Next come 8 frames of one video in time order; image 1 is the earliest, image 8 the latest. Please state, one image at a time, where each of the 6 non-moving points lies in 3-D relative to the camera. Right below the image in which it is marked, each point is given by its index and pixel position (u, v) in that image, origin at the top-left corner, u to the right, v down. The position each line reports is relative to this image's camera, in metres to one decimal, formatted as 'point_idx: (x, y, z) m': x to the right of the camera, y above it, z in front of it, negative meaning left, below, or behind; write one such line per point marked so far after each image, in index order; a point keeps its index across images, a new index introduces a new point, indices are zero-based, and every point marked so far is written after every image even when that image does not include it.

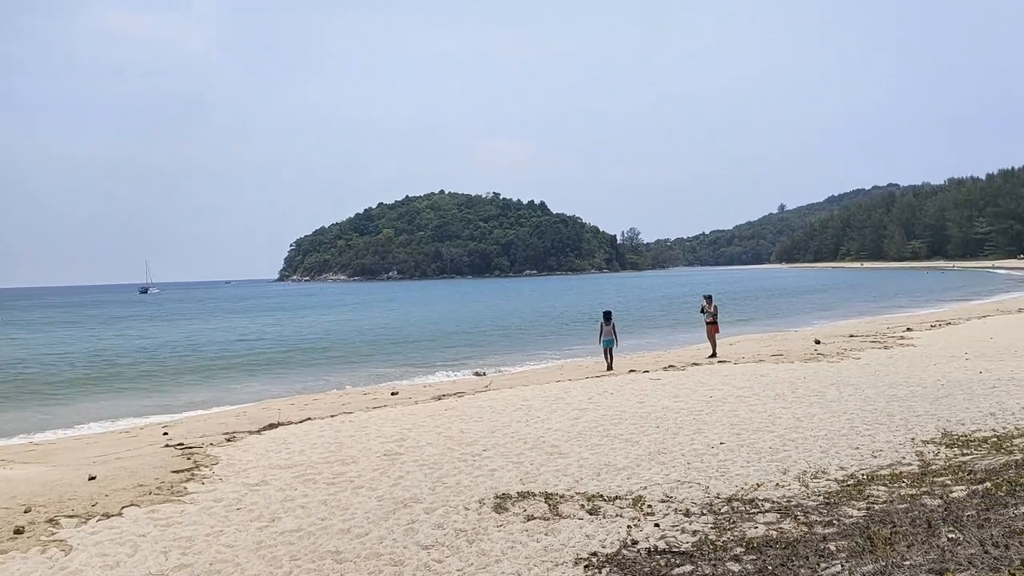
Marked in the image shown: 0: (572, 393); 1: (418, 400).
0: (+1.1, -2.0, +12.9) m
1: (-2.2, -2.6, +16.2) m
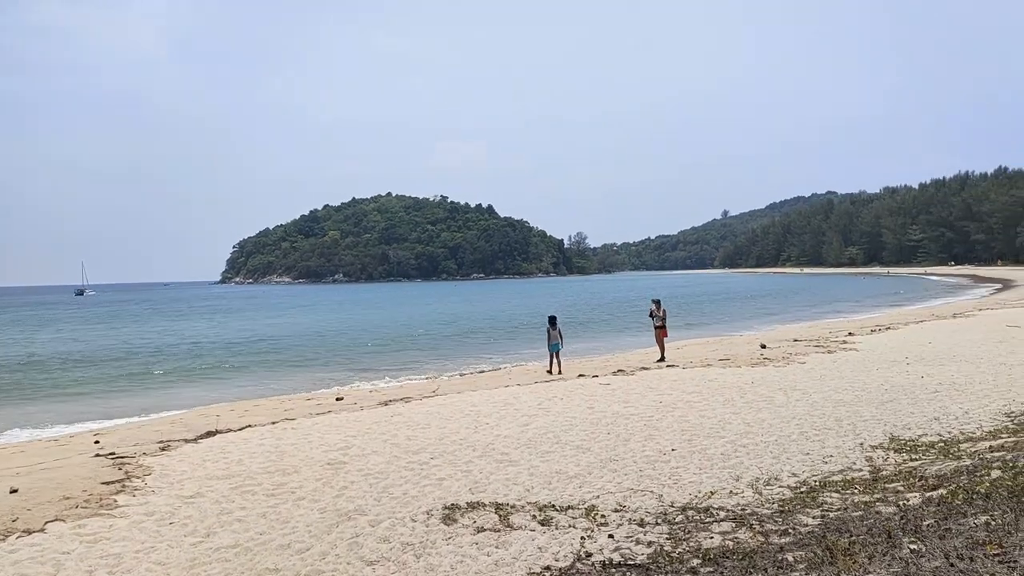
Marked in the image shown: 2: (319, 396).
0: (+0.2, -2.1, +12.7) m
1: (-3.4, -2.7, +15.7) m
2: (-5.5, -3.1, +19.3) m
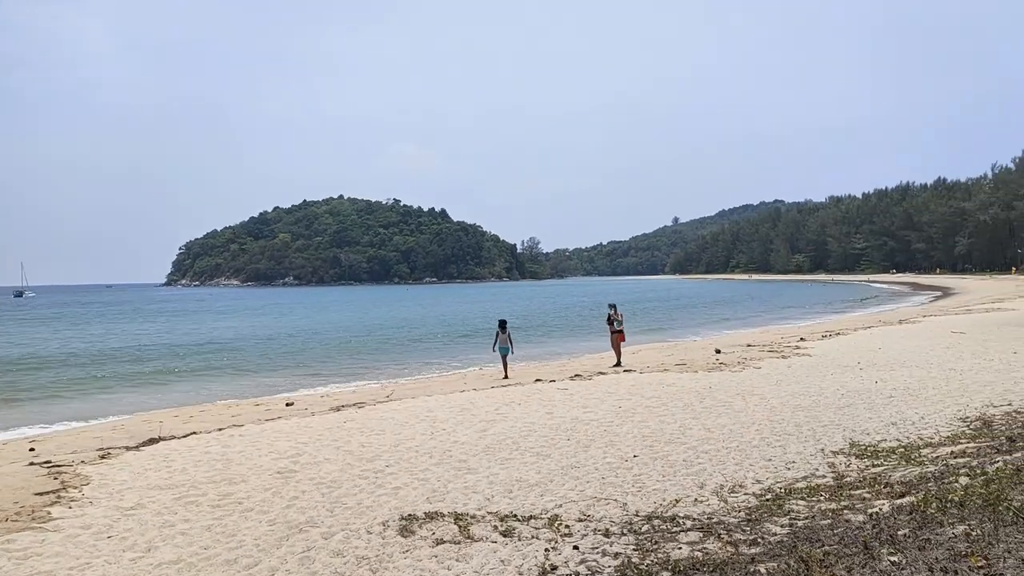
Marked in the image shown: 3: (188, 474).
0: (-0.6, -2.1, +12.5) m
1: (-4.4, -2.7, +15.2) m
2: (-6.6, -3.1, +18.6) m
3: (-4.6, -2.7, +9.7) m
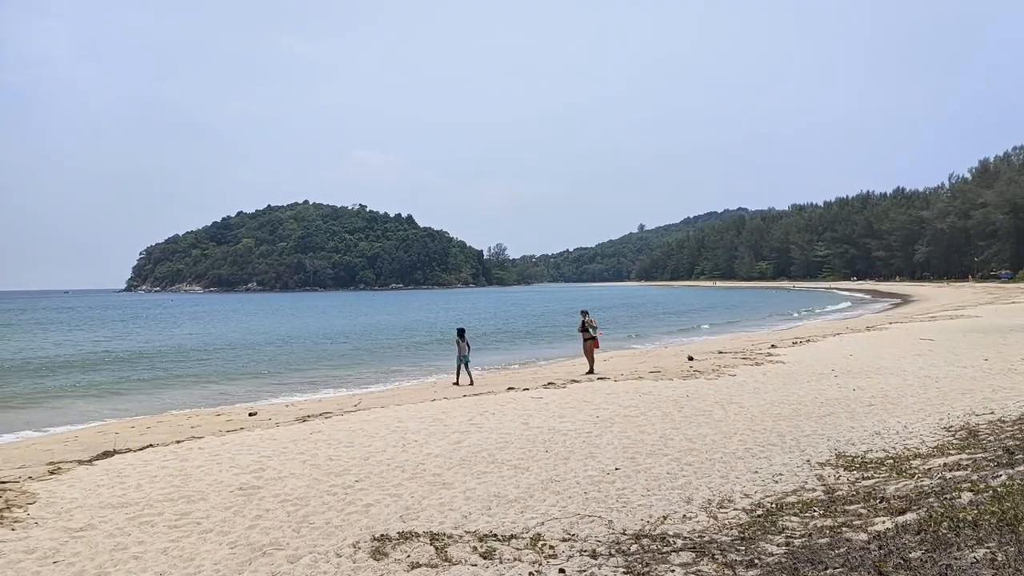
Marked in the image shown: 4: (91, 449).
0: (-1.0, -2.2, +12.1) m
1: (-4.9, -2.9, +14.6) m
2: (-7.4, -3.2, +18.0) m
3: (-4.9, -2.7, +9.1) m
4: (-8.2, -3.1, +13.2) m
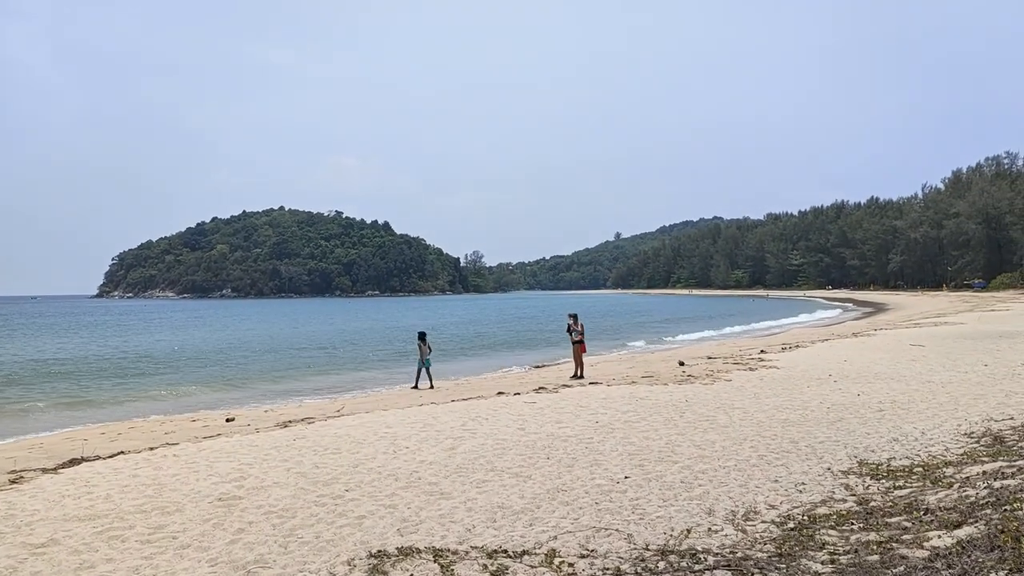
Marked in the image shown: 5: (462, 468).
0: (-1.1, -2.2, +11.5) m
1: (-5.1, -2.8, +13.9) m
2: (-7.7, -3.2, +17.2) m
3: (-5.0, -2.6, +8.5) m
4: (-8.3, -3.1, +12.4) m
5: (-0.6, -2.2, +8.3) m
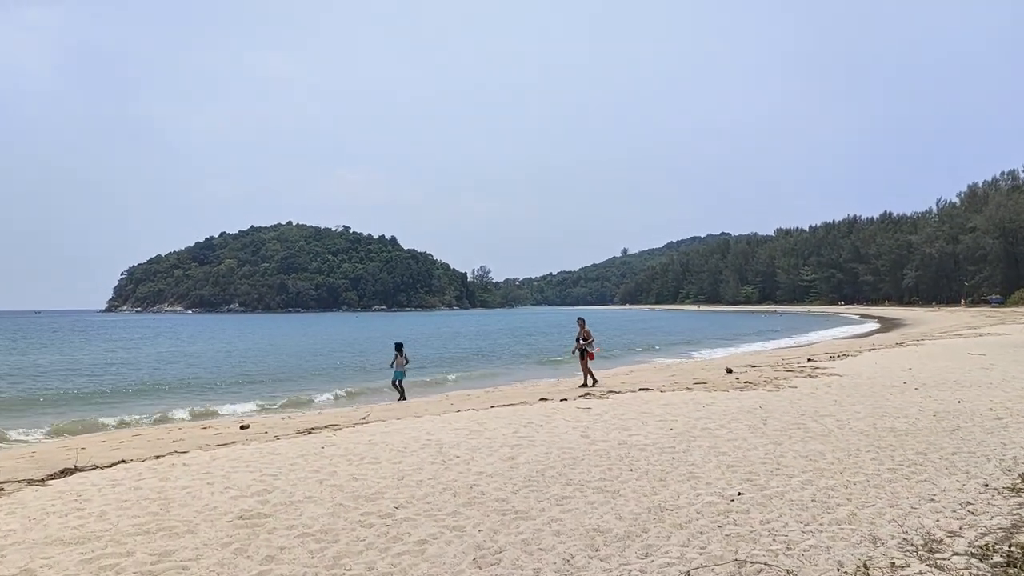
0: (-0.3, -2.0, +10.1) m
1: (-4.3, -2.7, +12.5) m
2: (-6.8, -3.1, +15.8) m
3: (-4.2, -2.4, +7.1) m
4: (-7.5, -2.9, +11.1) m
5: (+0.2, -1.9, +6.9) m
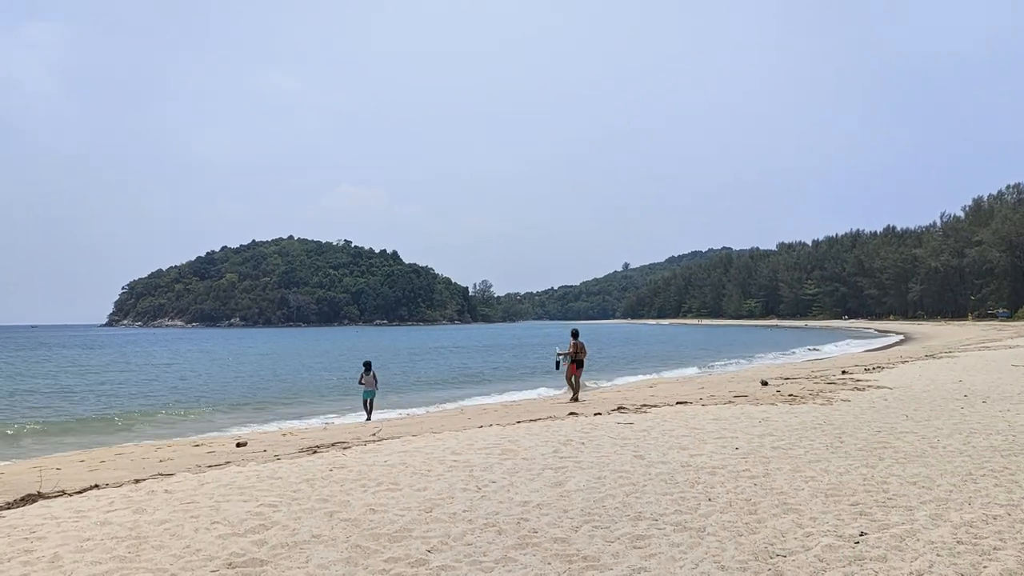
0: (+0.1, -2.0, +8.8) m
1: (-3.8, -2.7, +11.3) m
2: (-6.4, -3.2, +14.5) m
3: (-3.7, -2.3, +5.8) m
4: (-7.0, -2.9, +9.8) m
5: (+0.6, -1.8, +5.6) m
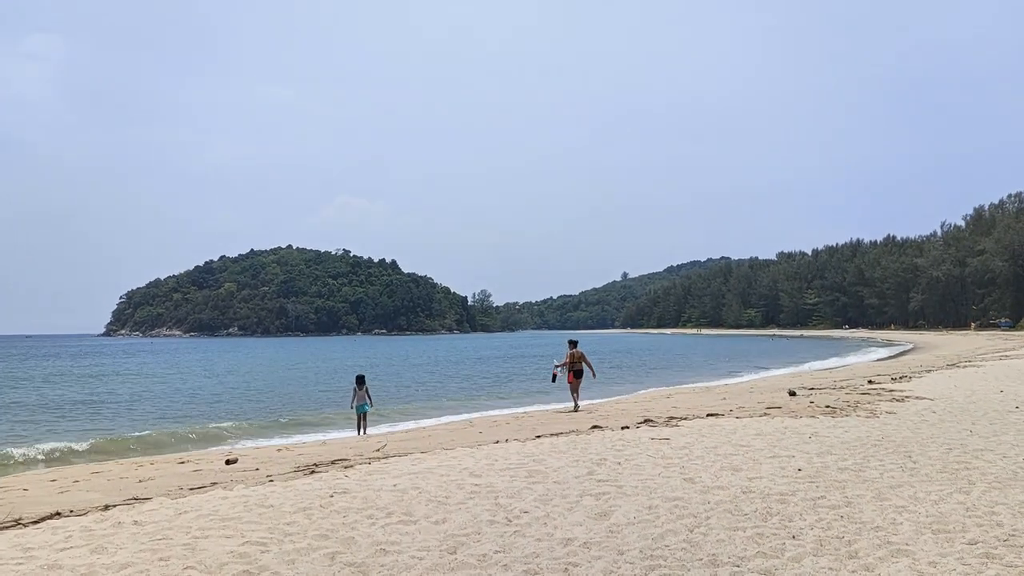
0: (+0.4, -2.0, +7.8) m
1: (-3.6, -2.7, +10.2) m
2: (-6.1, -3.3, +13.4) m
3: (-3.4, -2.2, +4.7) m
4: (-6.8, -2.9, +8.7) m
5: (+0.9, -1.8, +4.6) m
